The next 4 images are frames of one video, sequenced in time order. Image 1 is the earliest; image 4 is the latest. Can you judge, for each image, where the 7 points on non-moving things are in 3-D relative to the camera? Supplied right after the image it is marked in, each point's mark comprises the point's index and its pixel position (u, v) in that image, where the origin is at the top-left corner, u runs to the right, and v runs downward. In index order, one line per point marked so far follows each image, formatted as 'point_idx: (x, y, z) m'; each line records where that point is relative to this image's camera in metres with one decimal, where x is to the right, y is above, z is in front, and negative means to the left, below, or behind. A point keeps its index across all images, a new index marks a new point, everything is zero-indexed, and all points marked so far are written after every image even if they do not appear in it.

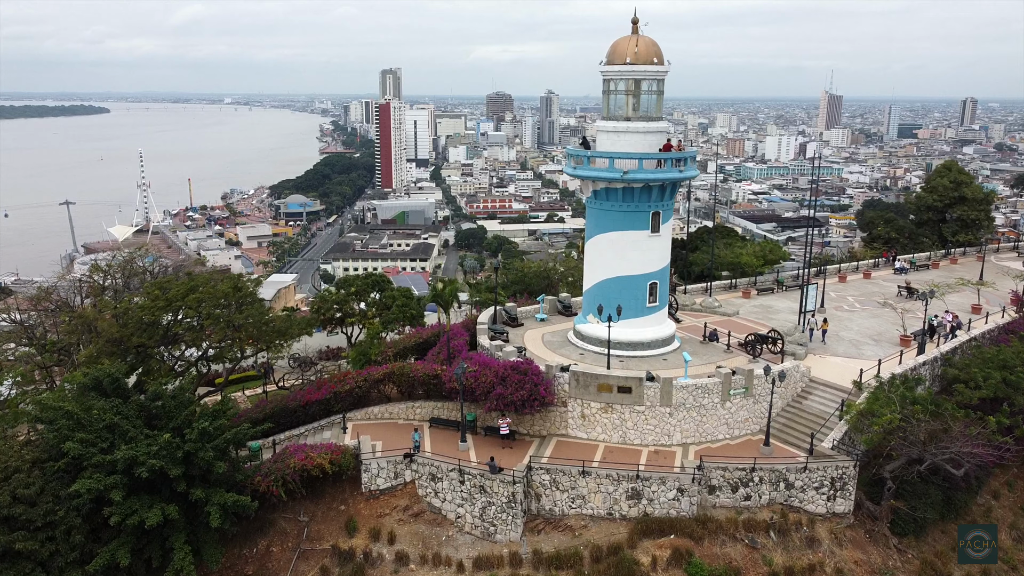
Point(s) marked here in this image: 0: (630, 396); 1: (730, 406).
0: (+2.3, -2.1, +19.4) m
1: (+4.4, -2.4, +19.8) m
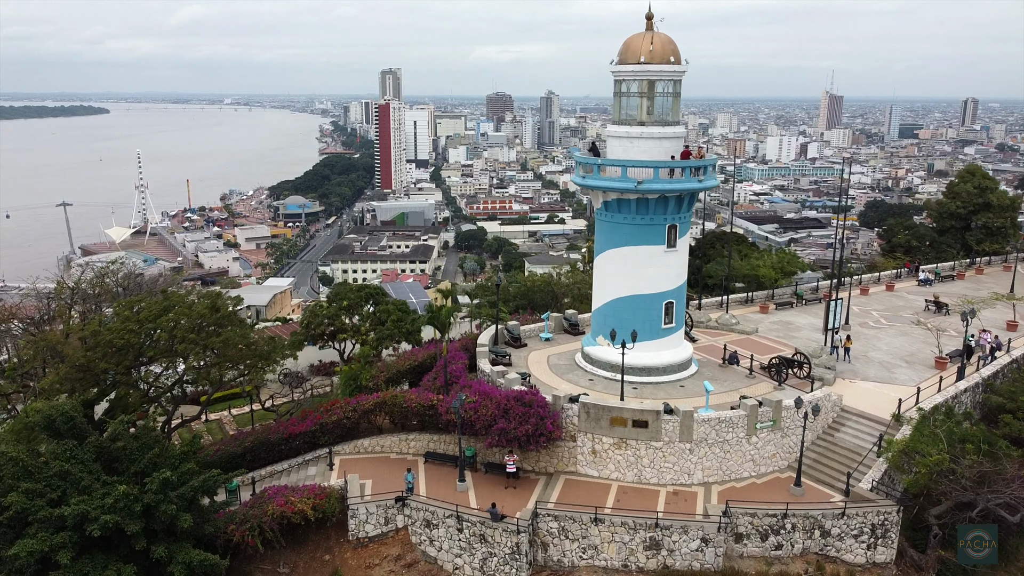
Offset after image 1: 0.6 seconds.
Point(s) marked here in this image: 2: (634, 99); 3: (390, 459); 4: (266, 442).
0: (+2.4, -2.6, +17.6) m
1: (+4.5, -2.8, +18.0) m
2: (+2.5, +3.9, +20.0) m
3: (-2.4, -3.3, +19.1) m
4: (-4.7, -2.9, +18.9) m
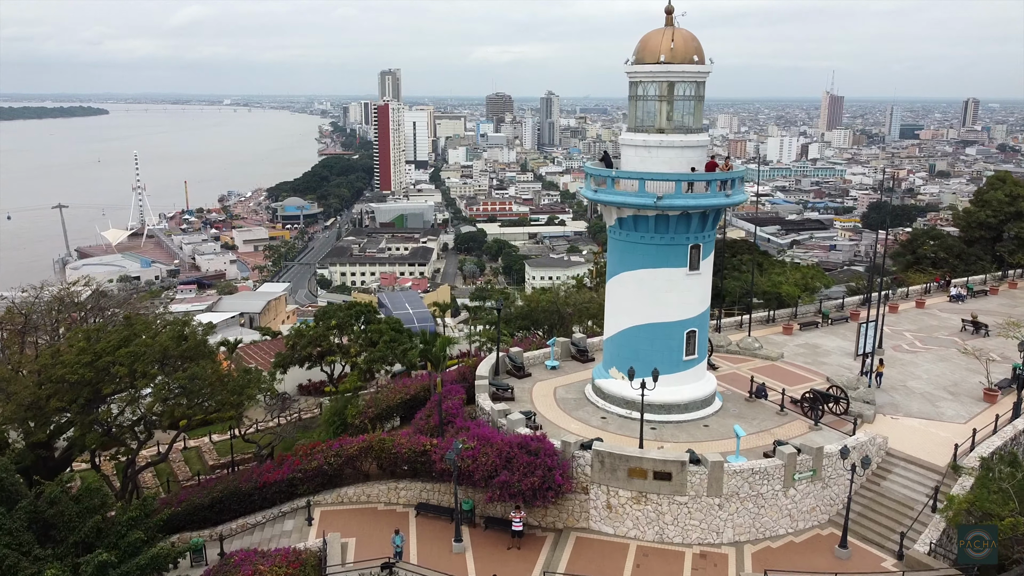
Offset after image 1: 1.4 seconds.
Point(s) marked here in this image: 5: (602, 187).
0: (+2.5, -3.1, +15.3) m
1: (+4.5, -3.3, +15.7) m
2: (+2.5, +3.4, +17.8) m
3: (-2.3, -3.8, +16.9) m
4: (-4.7, -3.5, +16.7) m
5: (+1.7, +1.9, +18.0) m
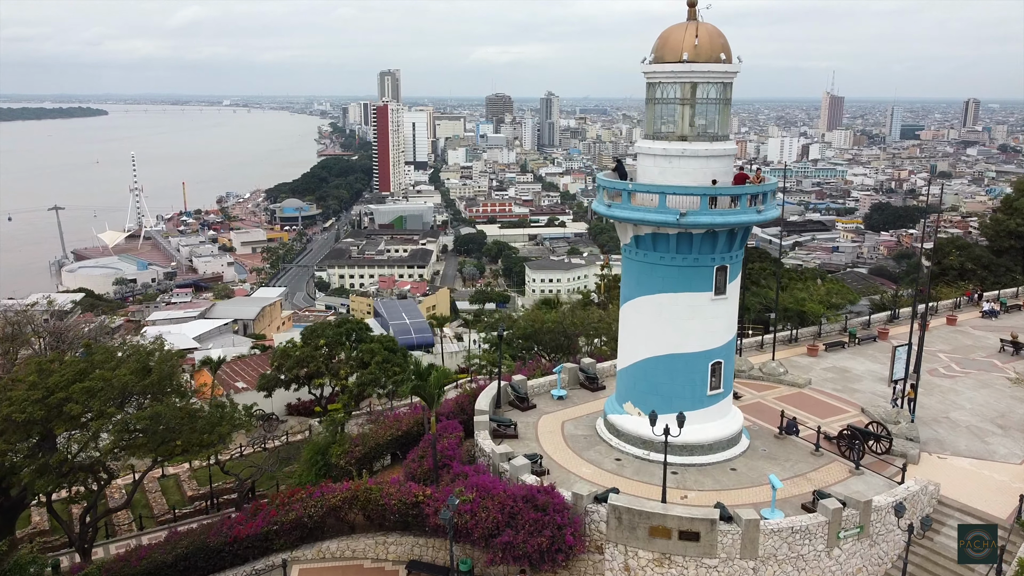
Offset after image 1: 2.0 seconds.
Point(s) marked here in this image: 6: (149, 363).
0: (+2.5, -3.5, +13.4) m
1: (+4.6, -3.7, +13.8) m
2: (+2.6, +2.9, +15.8) m
3: (-2.3, -4.3, +14.9) m
4: (-4.6, -3.9, +14.7) m
5: (+1.7, +1.4, +16.1) m
6: (-6.4, -1.3, +17.4) m
